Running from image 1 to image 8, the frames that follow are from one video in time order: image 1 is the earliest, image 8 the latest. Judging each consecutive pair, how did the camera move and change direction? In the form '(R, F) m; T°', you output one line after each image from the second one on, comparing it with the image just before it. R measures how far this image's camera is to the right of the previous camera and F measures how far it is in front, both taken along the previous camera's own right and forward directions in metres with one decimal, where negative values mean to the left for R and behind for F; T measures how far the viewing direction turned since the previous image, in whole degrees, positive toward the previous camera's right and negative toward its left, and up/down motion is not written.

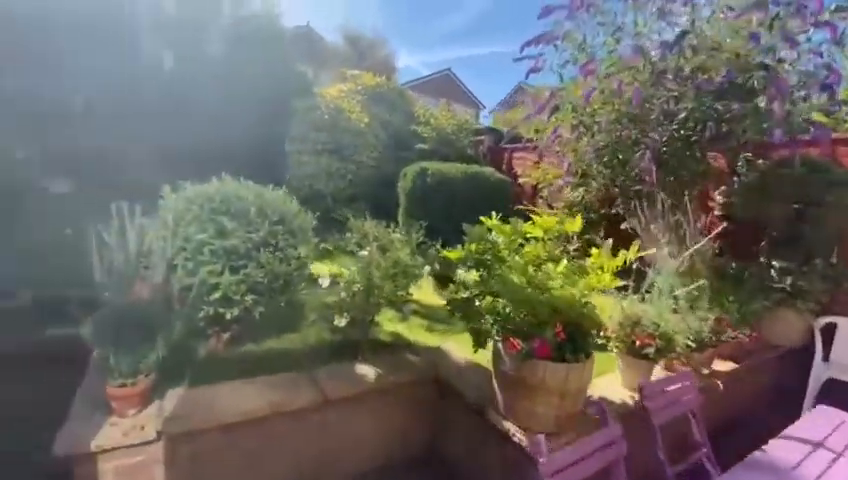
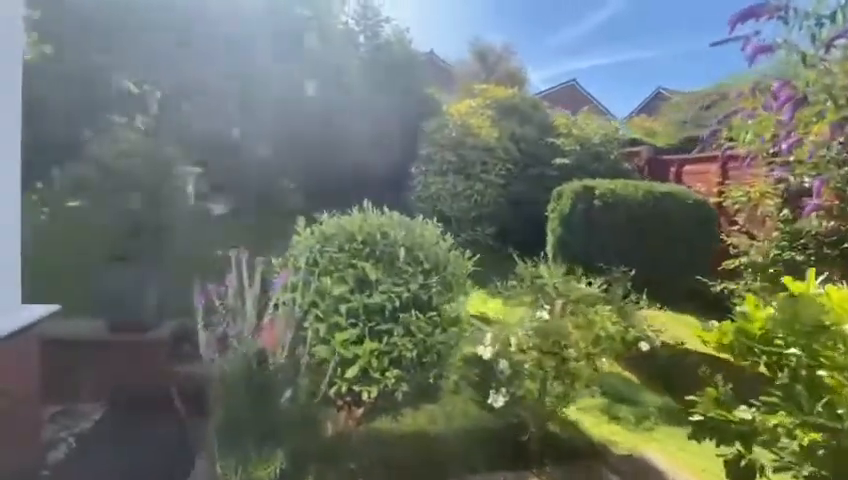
(-0.3, +0.5) m; -16°
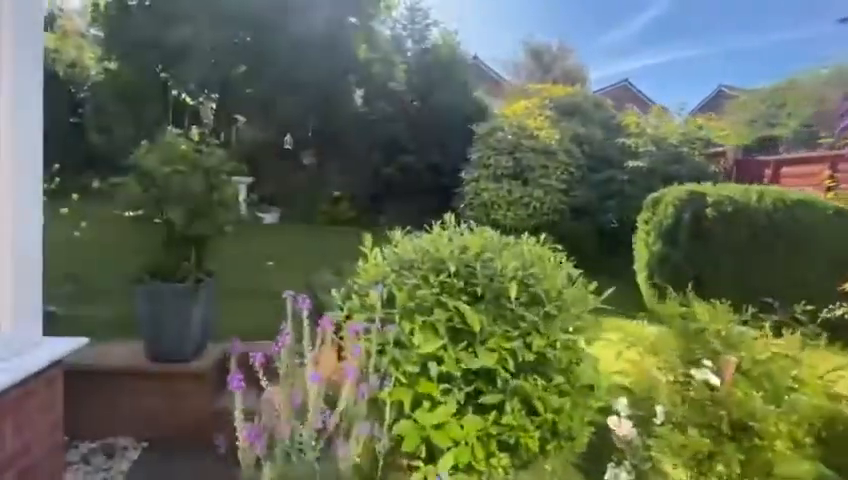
(-0.2, +0.3) m; -6°
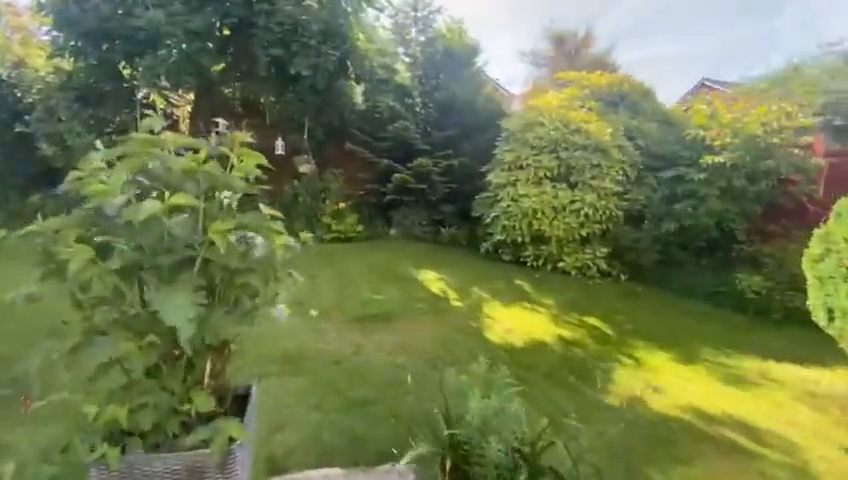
(-0.6, +0.8) m; +3°
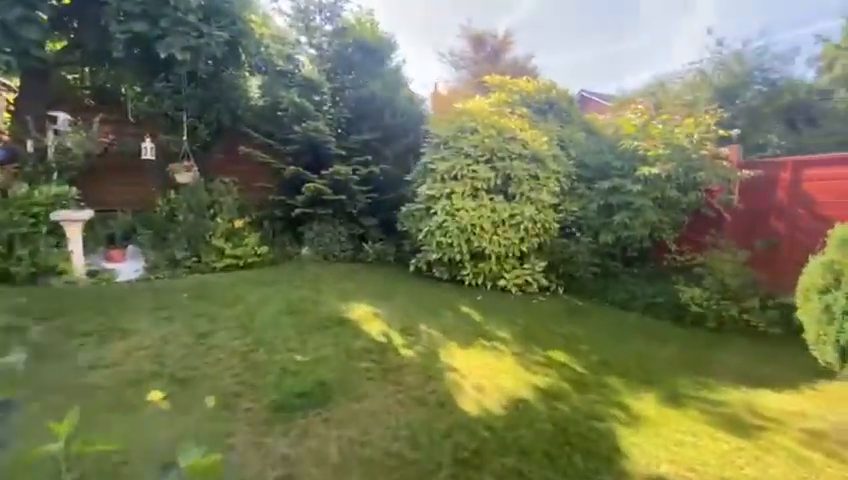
(-0.2, +0.7) m; +14°
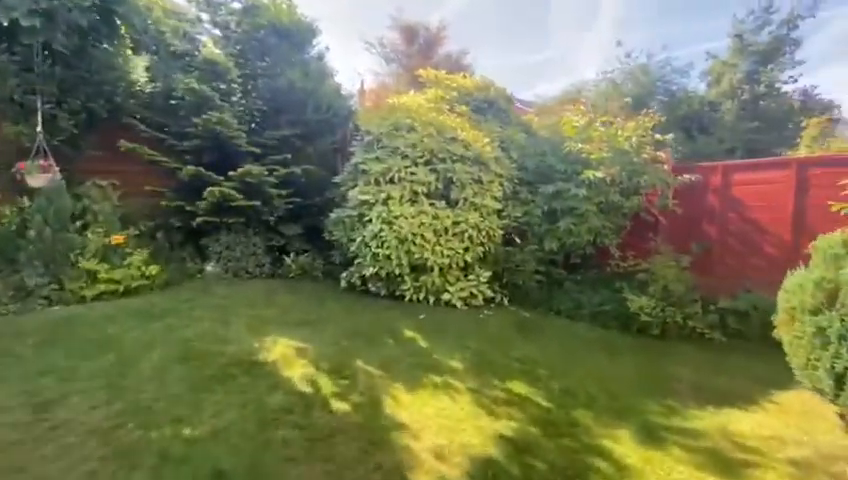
(0.0, +0.5) m; +10°
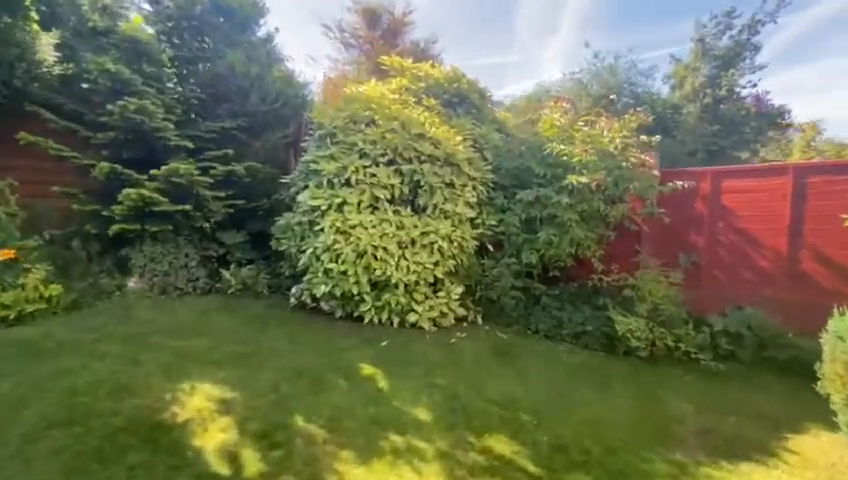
(+0.1, +0.5) m; +5°
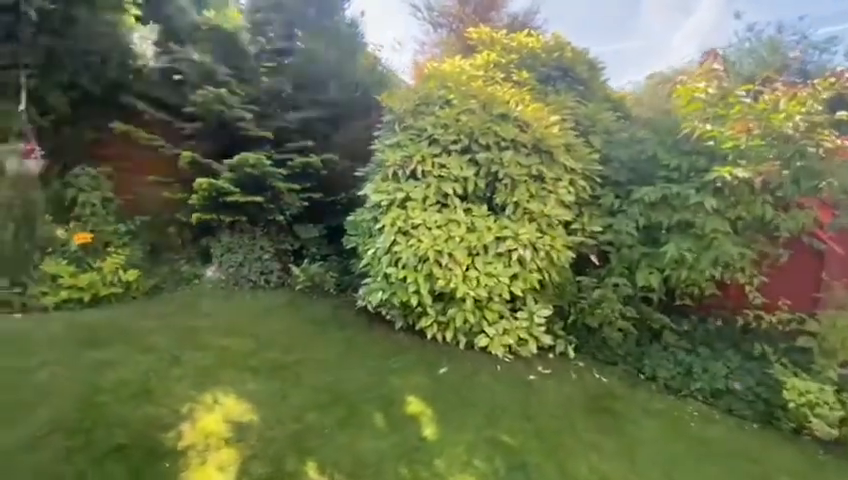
(+0.1, +0.6) m; -14°
